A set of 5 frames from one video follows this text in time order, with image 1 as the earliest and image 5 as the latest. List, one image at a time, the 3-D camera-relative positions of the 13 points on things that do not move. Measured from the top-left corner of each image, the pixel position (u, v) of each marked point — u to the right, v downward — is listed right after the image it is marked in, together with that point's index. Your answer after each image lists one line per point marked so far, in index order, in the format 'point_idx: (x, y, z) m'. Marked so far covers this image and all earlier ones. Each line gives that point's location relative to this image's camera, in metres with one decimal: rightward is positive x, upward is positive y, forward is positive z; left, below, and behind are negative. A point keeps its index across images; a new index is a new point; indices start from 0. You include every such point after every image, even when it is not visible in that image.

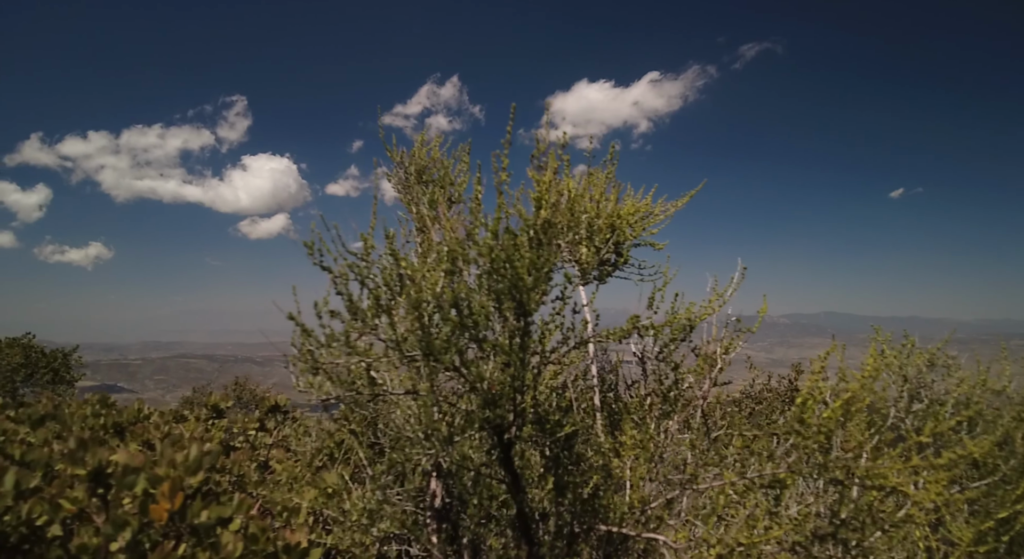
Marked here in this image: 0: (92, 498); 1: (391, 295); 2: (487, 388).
0: (-4.0, -2.1, +6.0) m
1: (-1.1, -0.2, +6.2) m
2: (-0.2, -1.0, +5.7) m
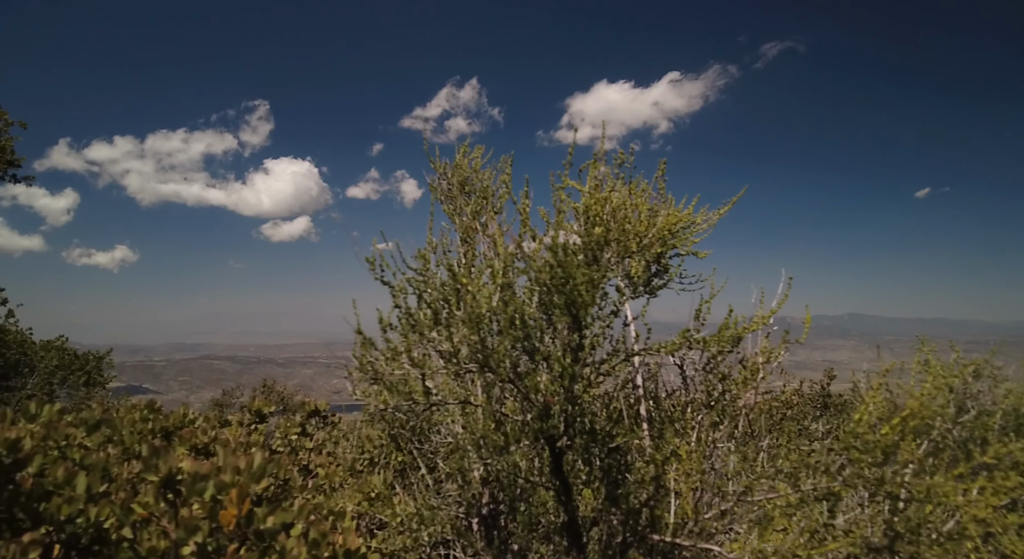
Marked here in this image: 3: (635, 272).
0: (-3.5, -2.2, +6.3) m
1: (-0.6, -0.3, +6.4) m
2: (+0.3, -1.2, +5.9) m
3: (+1.2, +0.1, +6.0) m
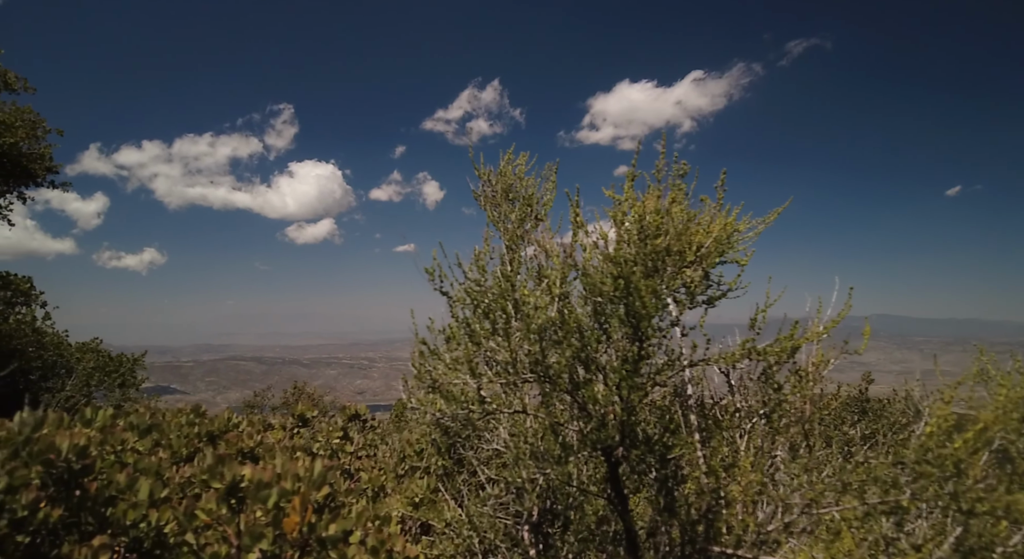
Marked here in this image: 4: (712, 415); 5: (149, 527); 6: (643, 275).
0: (-2.9, -2.3, +6.4) m
1: (0.0, -0.4, +6.4) m
2: (+0.8, -1.3, +5.9) m
3: (+1.8, 0.0, +6.0) m
4: (+2.1, -1.5, +6.8) m
5: (-3.9, -2.6, +6.7) m
6: (+1.2, 0.0, +5.9) m
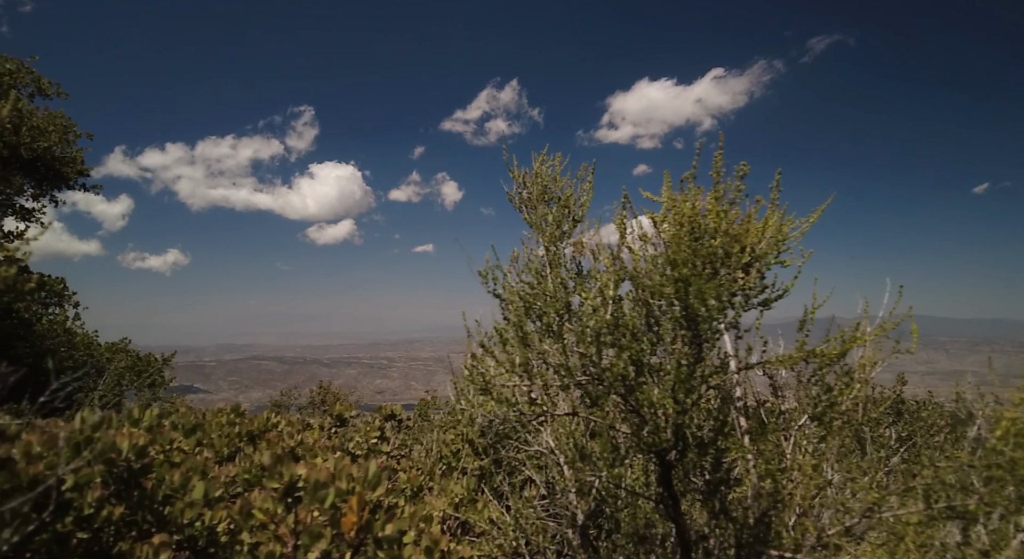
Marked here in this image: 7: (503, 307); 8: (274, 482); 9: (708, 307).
0: (-2.4, -2.4, +6.5) m
1: (+0.5, -0.4, +6.4) m
2: (+1.4, -1.3, +5.8) m
3: (+2.3, 0.0, +6.0) m
4: (+2.7, -1.5, +6.8) m
5: (-3.4, -2.7, +6.8) m
6: (+1.7, 0.0, +5.8) m
7: (-0.1, -0.3, +6.8) m
8: (-2.5, -2.1, +6.6) m
9: (+1.8, -0.3, +5.7) m
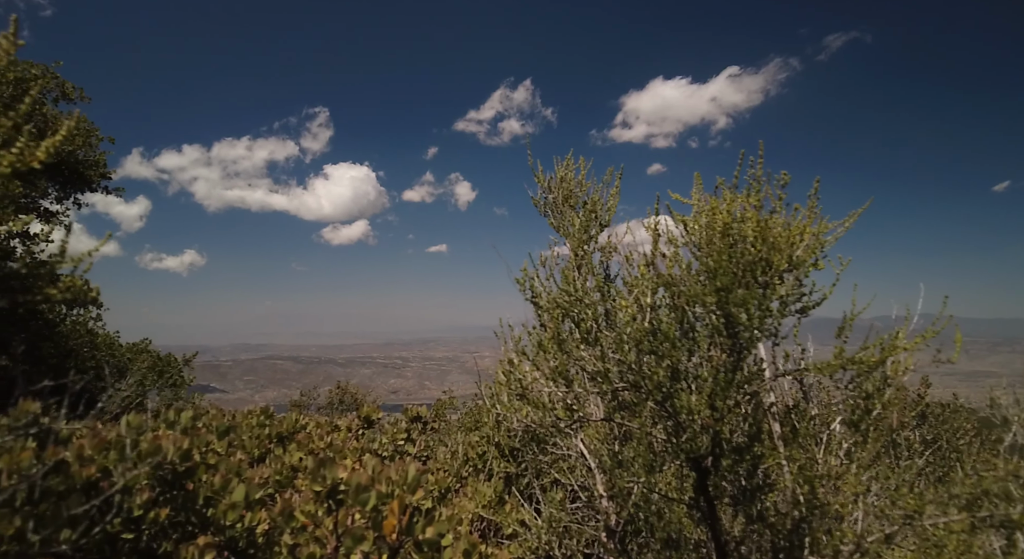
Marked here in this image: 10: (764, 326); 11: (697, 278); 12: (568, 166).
0: (-2.0, -2.4, +6.7) m
1: (+0.9, -0.5, +6.5) m
2: (+1.7, -1.3, +5.9) m
3: (+2.6, -0.1, +6.0) m
4: (+3.1, -1.6, +6.8) m
5: (-3.0, -2.8, +7.0) m
6: (+2.1, -0.1, +5.9) m
7: (+0.3, -0.4, +6.8) m
8: (-2.1, -2.2, +6.8) m
9: (+2.2, -0.3, +5.8) m
10: (+2.4, -0.4, +5.9) m
11: (+1.8, 0.0, +6.1) m
12: (+1.0, +2.1, +11.3) m
